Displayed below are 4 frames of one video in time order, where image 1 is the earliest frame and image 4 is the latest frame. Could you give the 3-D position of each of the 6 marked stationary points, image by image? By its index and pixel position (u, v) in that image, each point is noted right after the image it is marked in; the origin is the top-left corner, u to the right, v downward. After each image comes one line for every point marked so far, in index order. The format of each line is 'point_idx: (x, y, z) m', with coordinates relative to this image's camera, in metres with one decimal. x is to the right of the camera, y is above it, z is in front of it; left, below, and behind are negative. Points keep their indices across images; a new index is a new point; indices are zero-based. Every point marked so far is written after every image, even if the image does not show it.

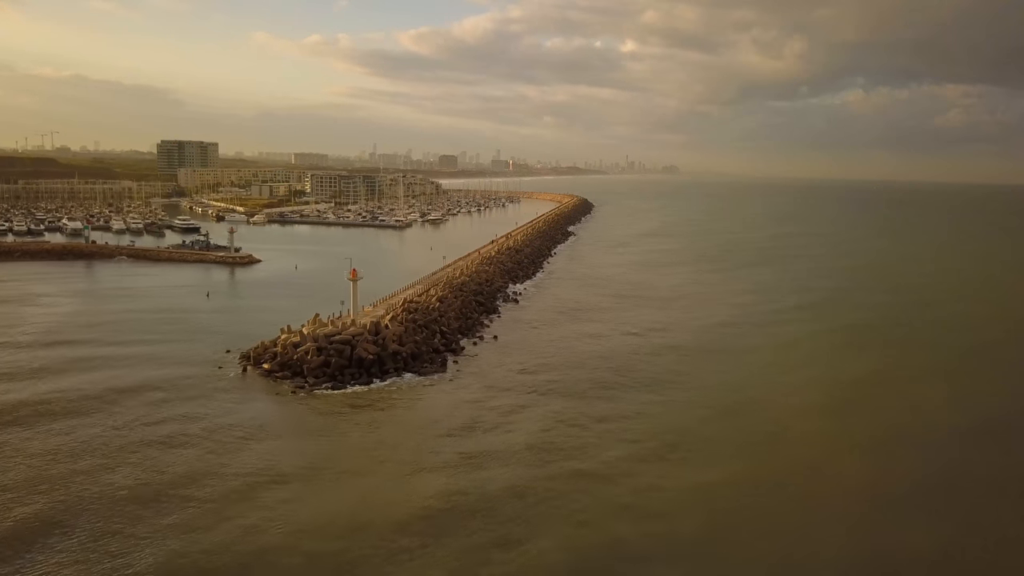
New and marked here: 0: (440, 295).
0: (-1.7, -0.2, +16.9) m
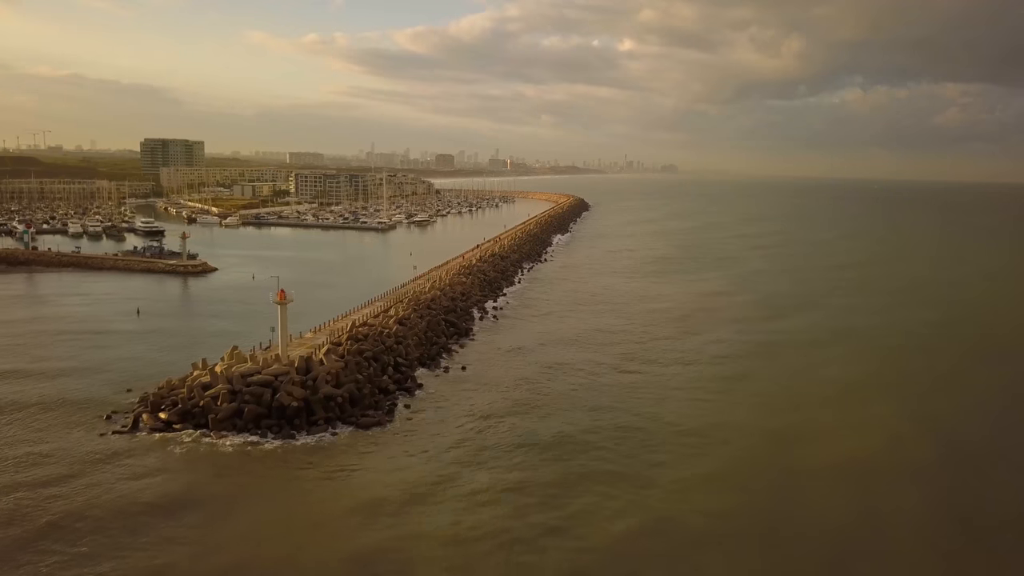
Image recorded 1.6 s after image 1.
0: (-2.3, -0.6, +14.4) m
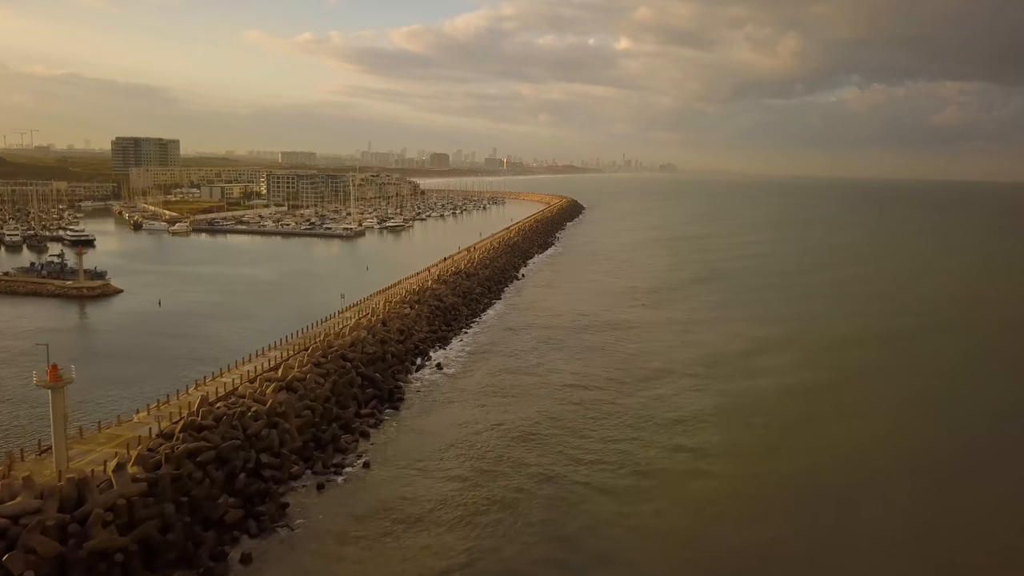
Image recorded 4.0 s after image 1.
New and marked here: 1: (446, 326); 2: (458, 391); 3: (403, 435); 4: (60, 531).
0: (-3.2, -1.3, +10.3) m
1: (-1.5, -0.9, +16.4) m
2: (-0.9, -1.8, +12.2) m
3: (-1.6, -2.1, +10.0) m
4: (-4.0, -2.1, +6.2) m
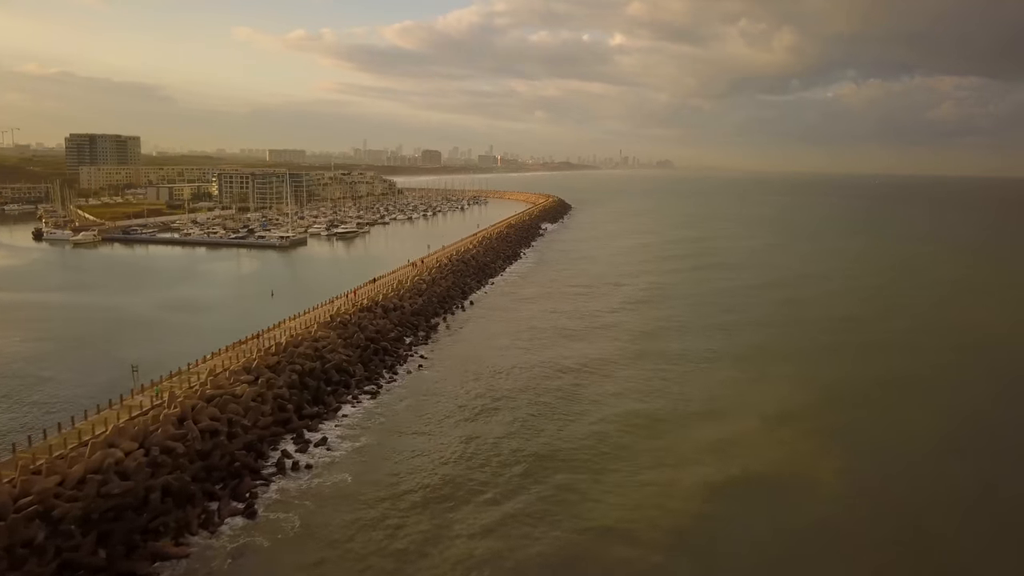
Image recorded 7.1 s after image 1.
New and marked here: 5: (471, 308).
0: (-4.7, -2.3, +4.9) m
1: (-3.0, -1.8, +11.0) m
2: (-2.4, -2.7, +6.8) m
3: (-3.0, -3.1, +4.6) m
4: (-5.4, -3.1, +0.8) m
5: (-0.6, -0.9, +18.3) m
